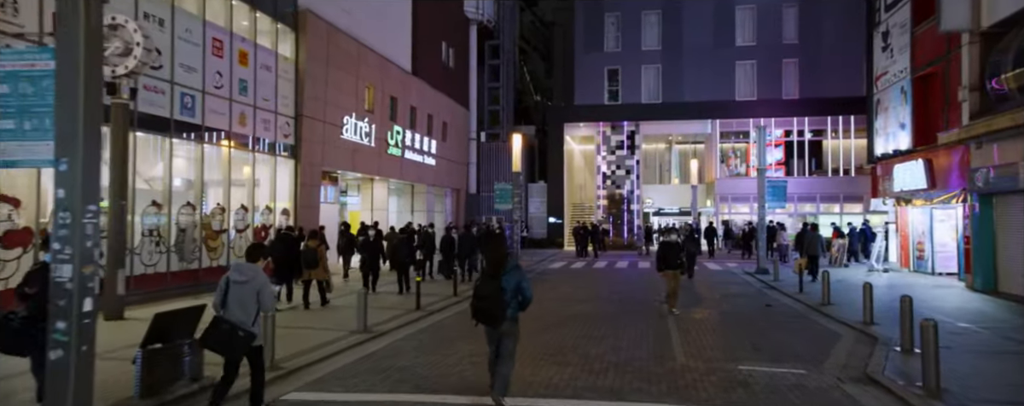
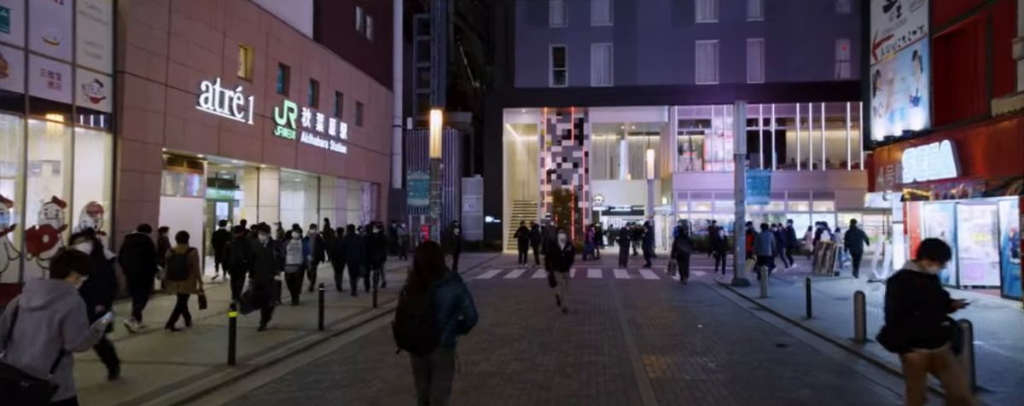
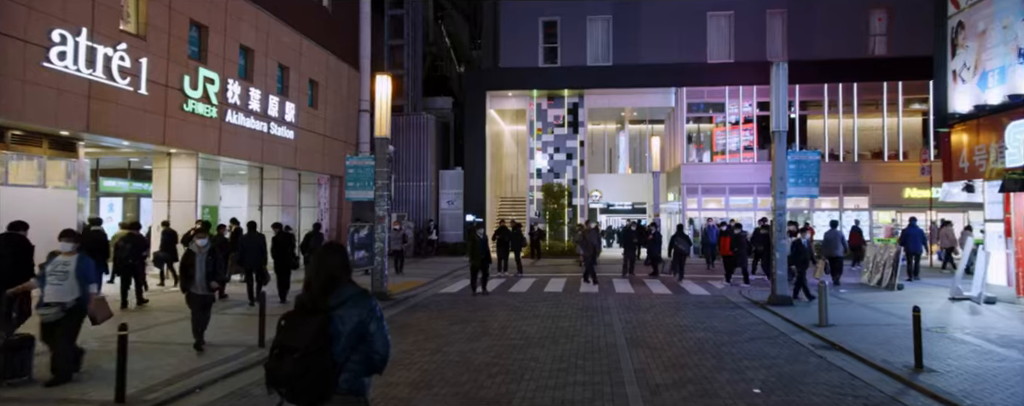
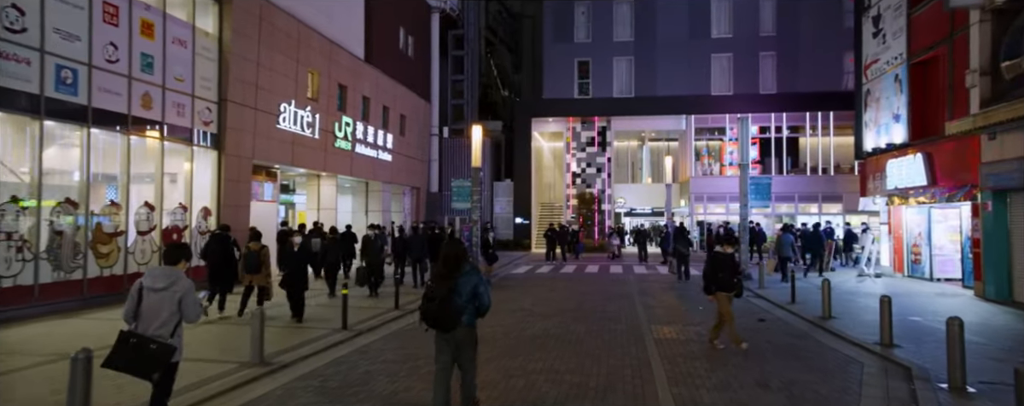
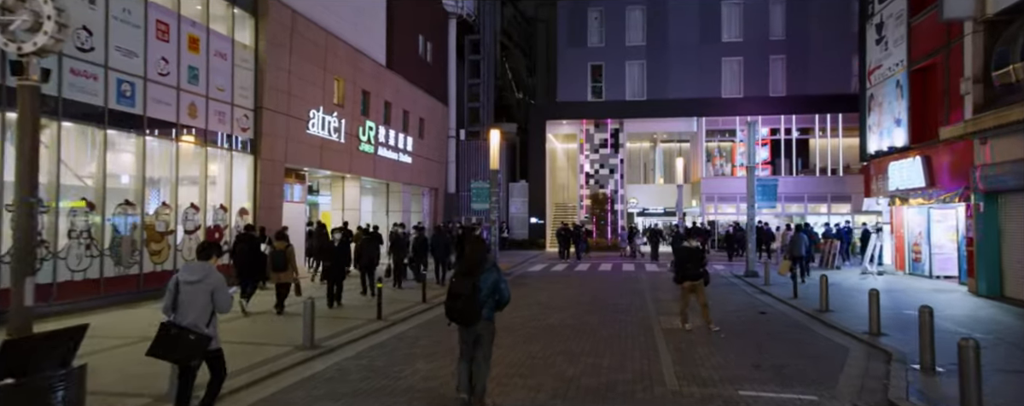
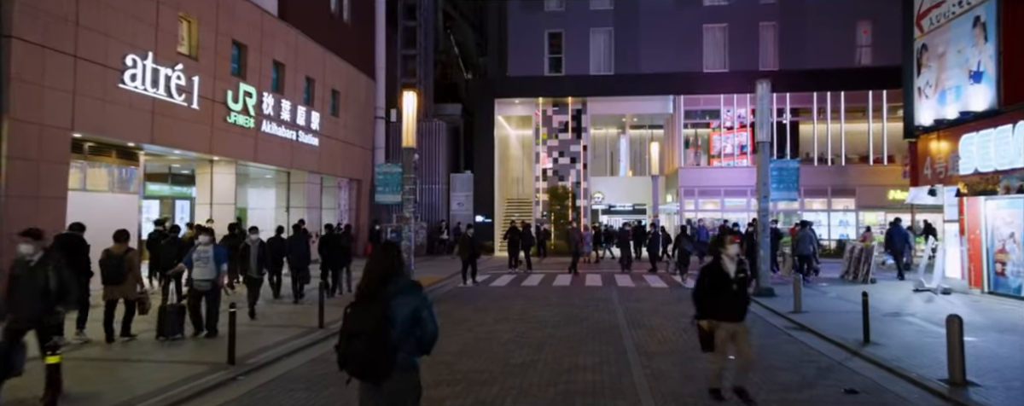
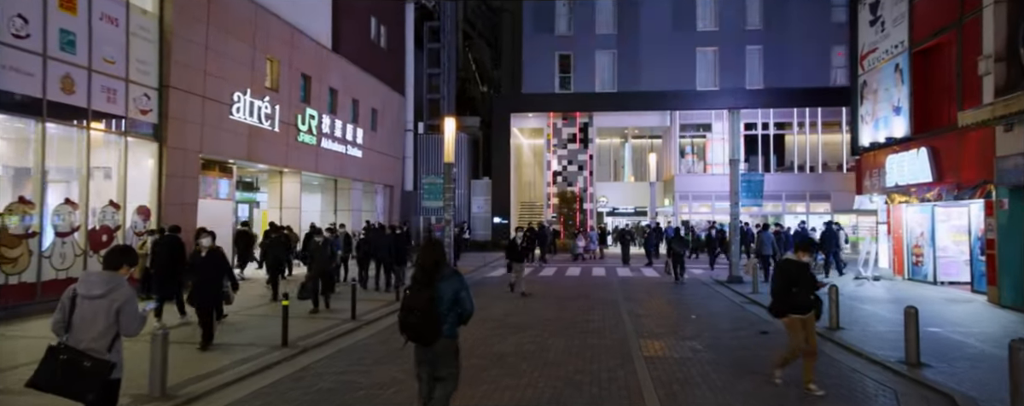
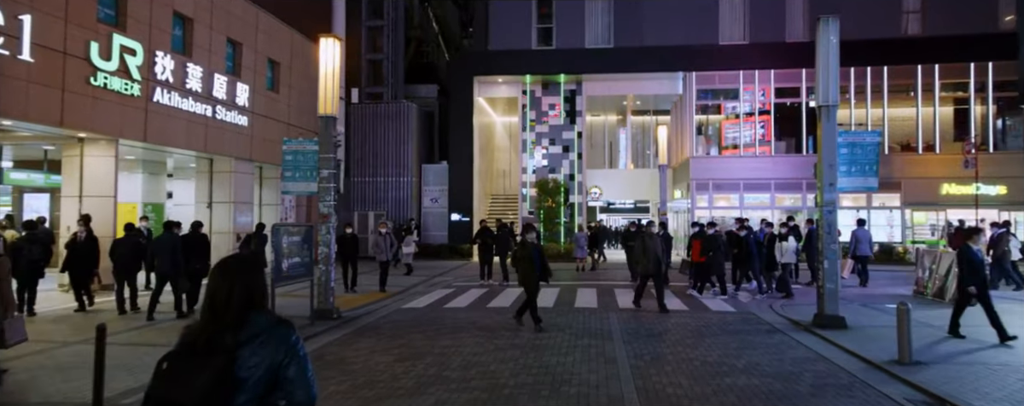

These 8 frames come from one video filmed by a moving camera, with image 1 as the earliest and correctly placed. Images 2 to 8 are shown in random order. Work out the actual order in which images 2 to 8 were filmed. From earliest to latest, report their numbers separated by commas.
5, 4, 7, 2, 6, 3, 8
